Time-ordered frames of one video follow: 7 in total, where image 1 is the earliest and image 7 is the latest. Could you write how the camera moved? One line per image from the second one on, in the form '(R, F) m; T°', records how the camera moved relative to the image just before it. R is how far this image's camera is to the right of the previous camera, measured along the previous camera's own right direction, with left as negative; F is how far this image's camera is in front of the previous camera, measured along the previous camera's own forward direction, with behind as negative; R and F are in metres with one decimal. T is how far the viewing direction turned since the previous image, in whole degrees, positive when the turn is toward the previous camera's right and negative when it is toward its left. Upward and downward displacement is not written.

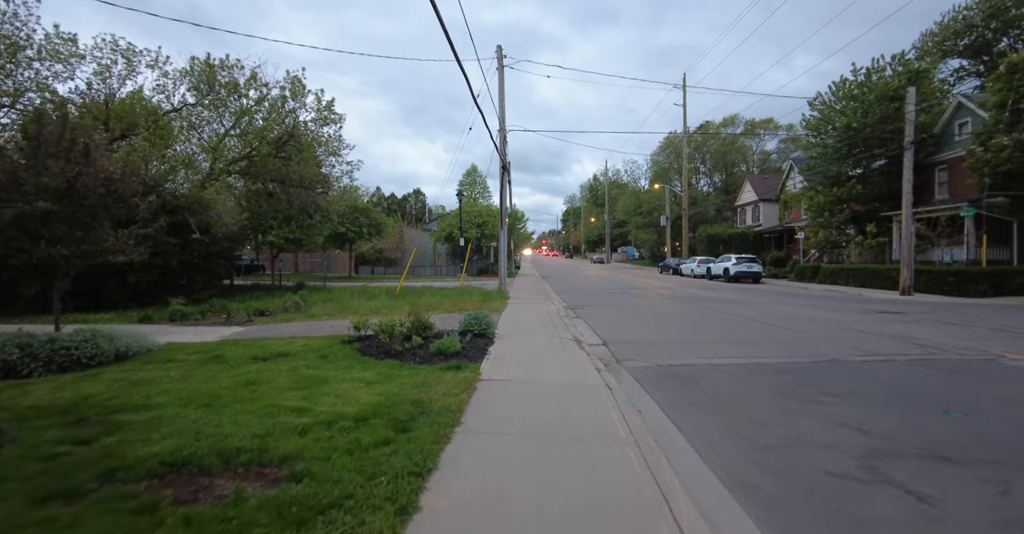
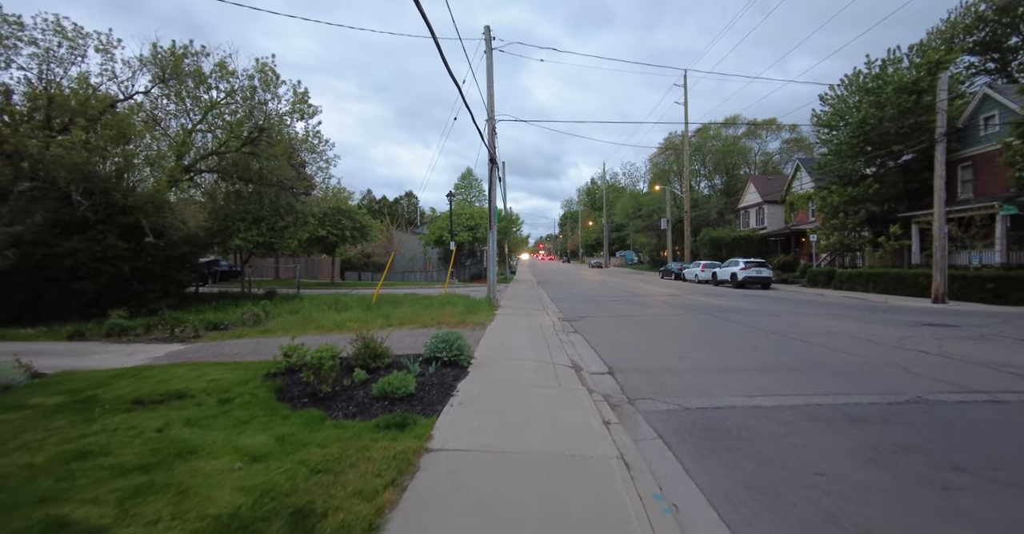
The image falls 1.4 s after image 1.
(+0.3, +1.7) m; 0°
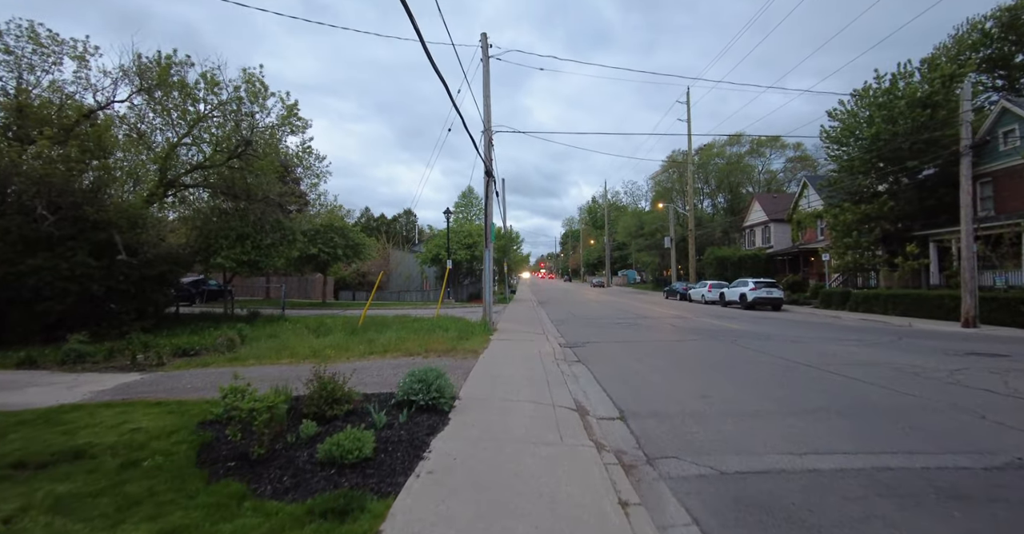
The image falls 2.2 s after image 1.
(+0.1, +1.0) m; 0°
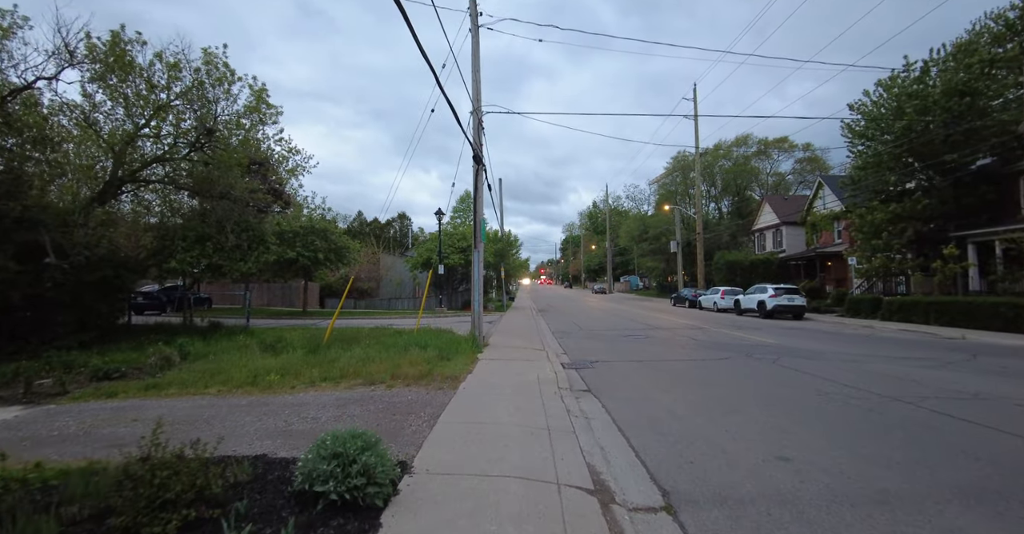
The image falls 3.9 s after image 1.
(+0.2, +2.0) m; 0°
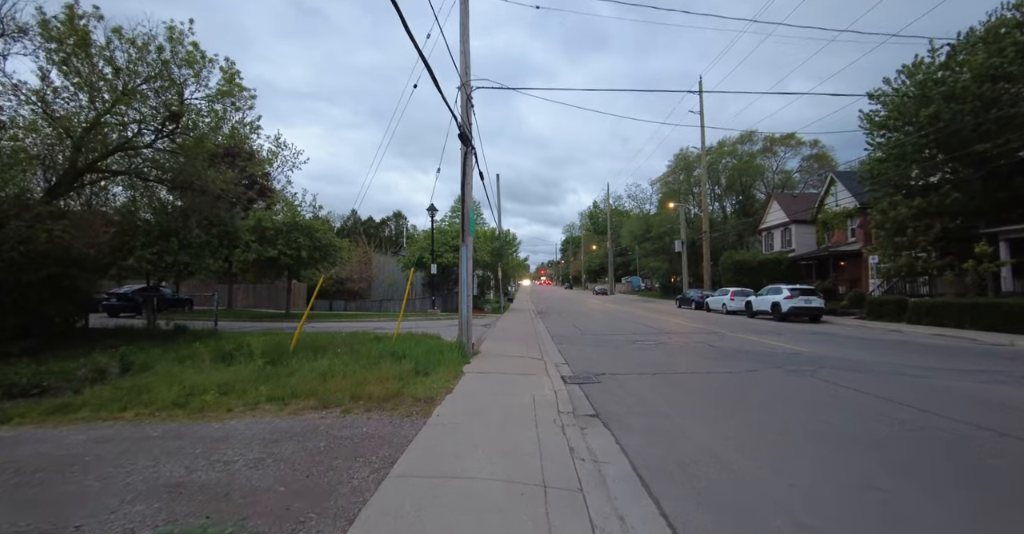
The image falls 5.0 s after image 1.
(+0.2, +1.4) m; 0°
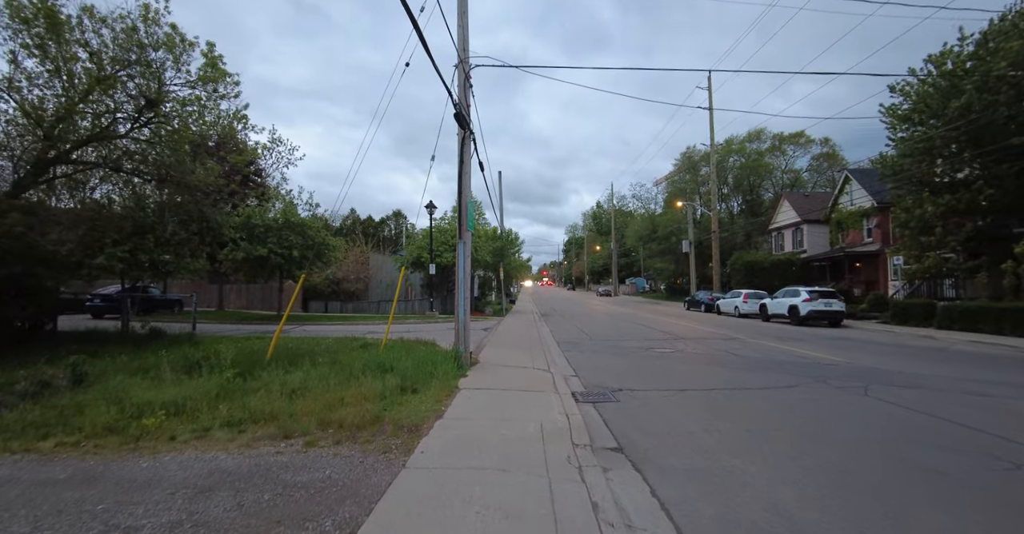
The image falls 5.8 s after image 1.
(0.0, +1.1) m; 0°
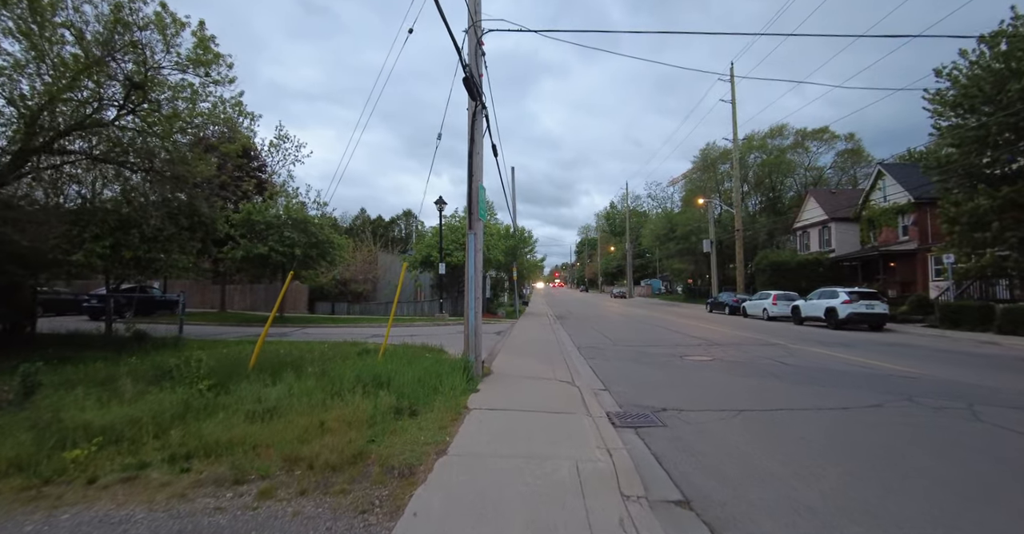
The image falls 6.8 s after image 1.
(-0.1, +1.2) m; -1°
